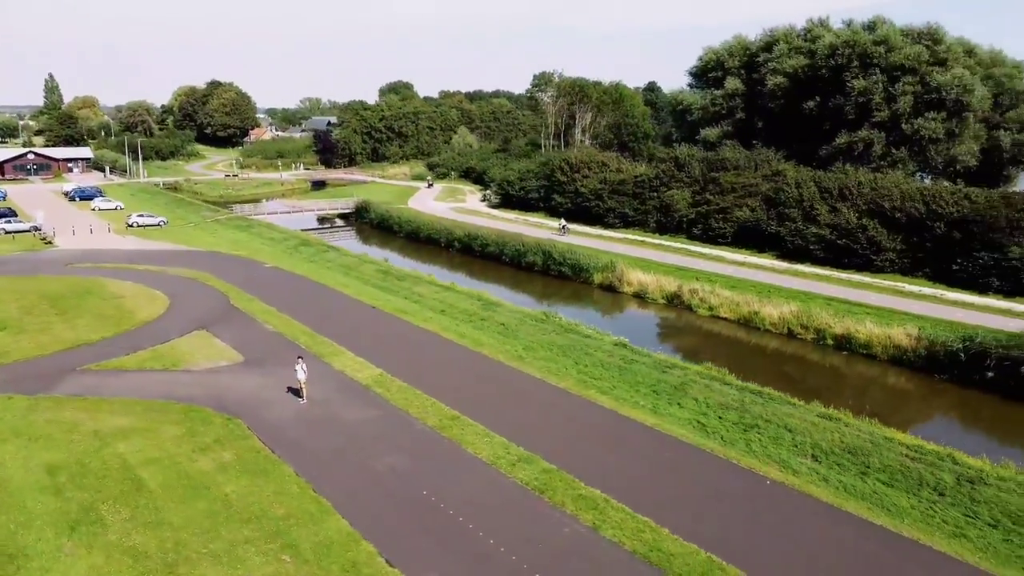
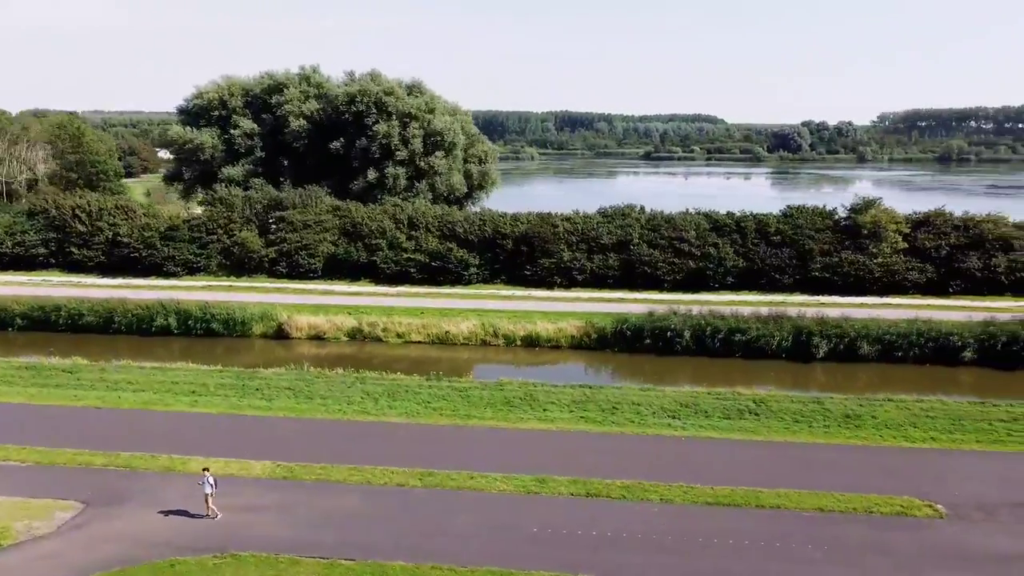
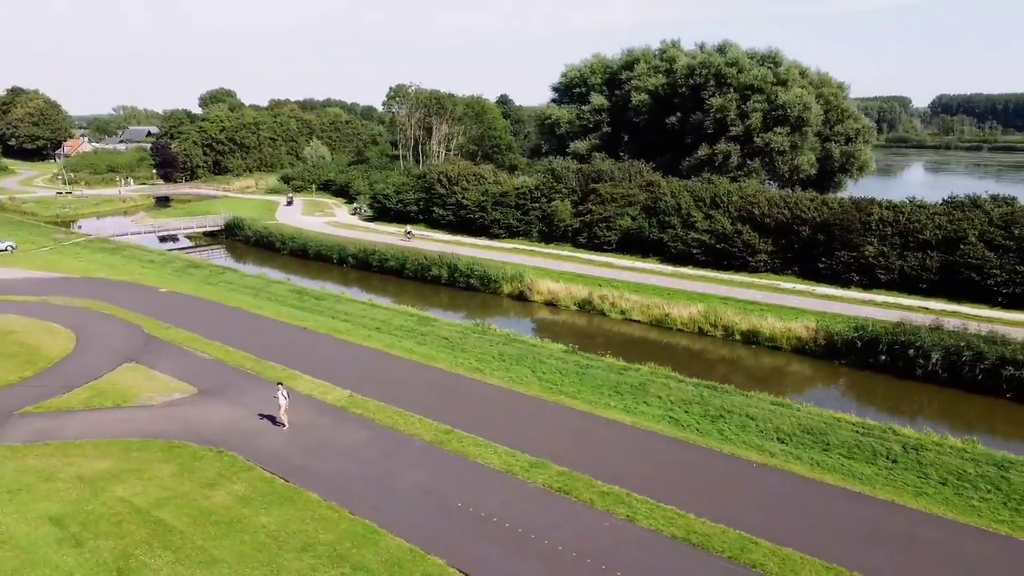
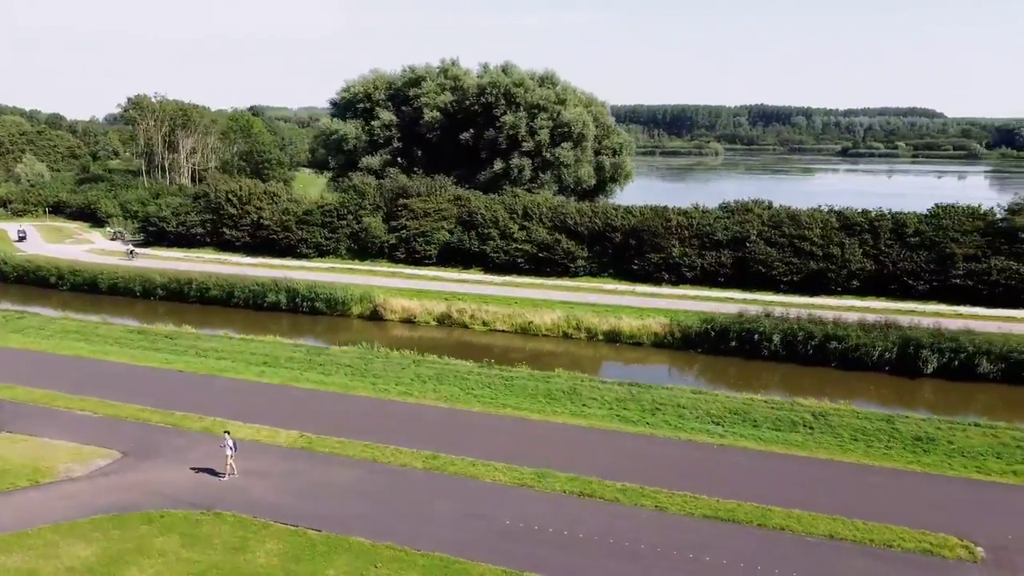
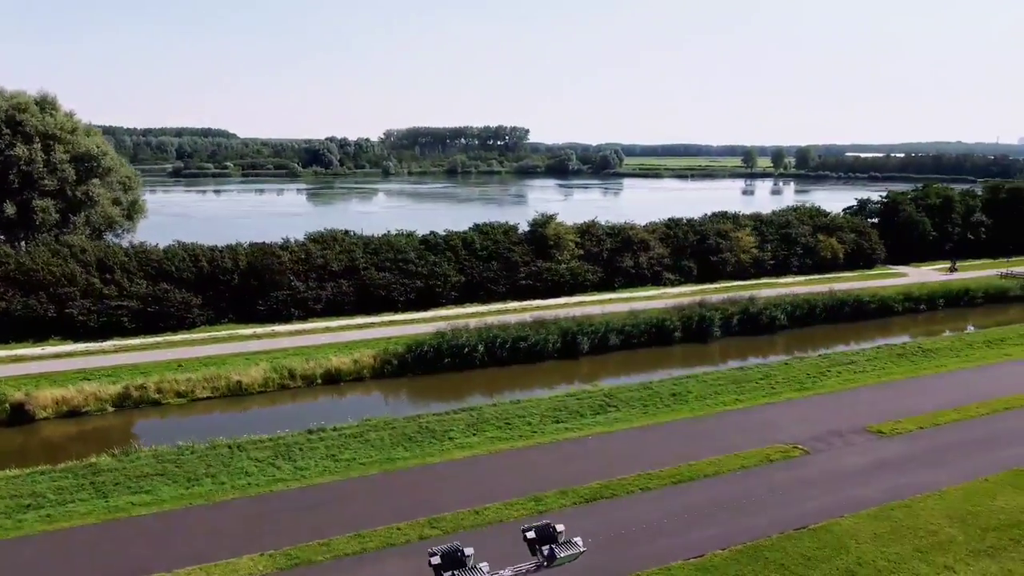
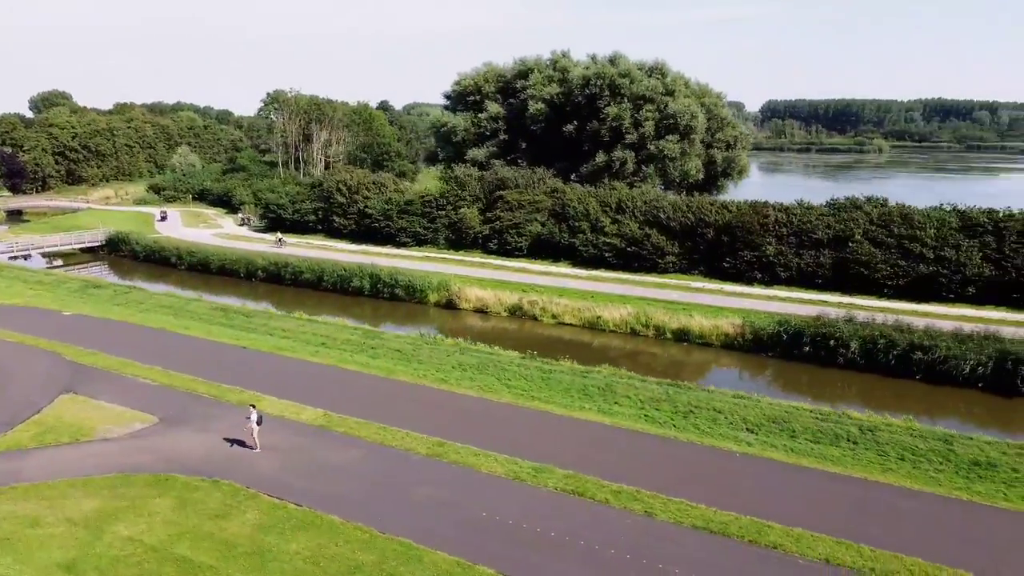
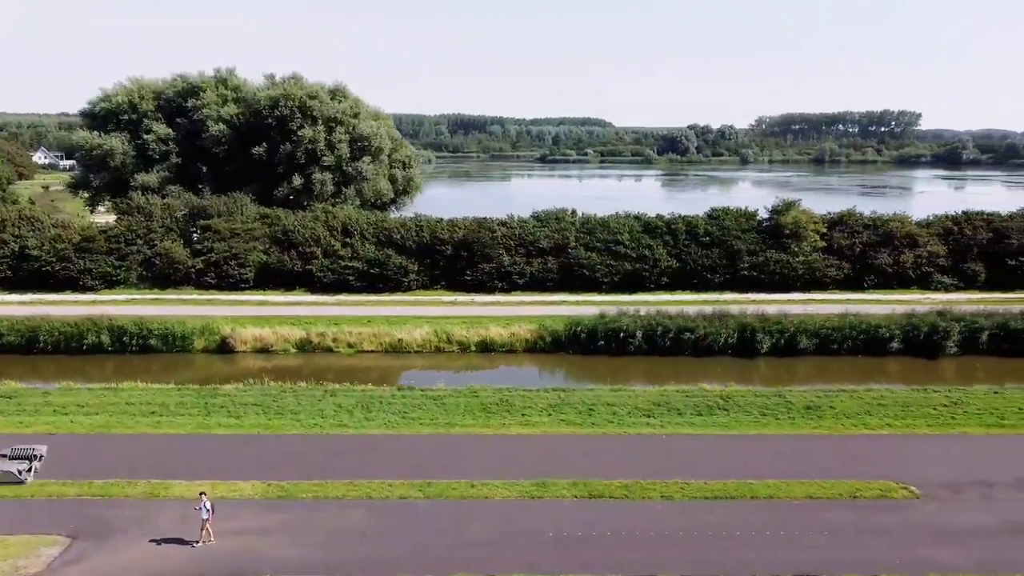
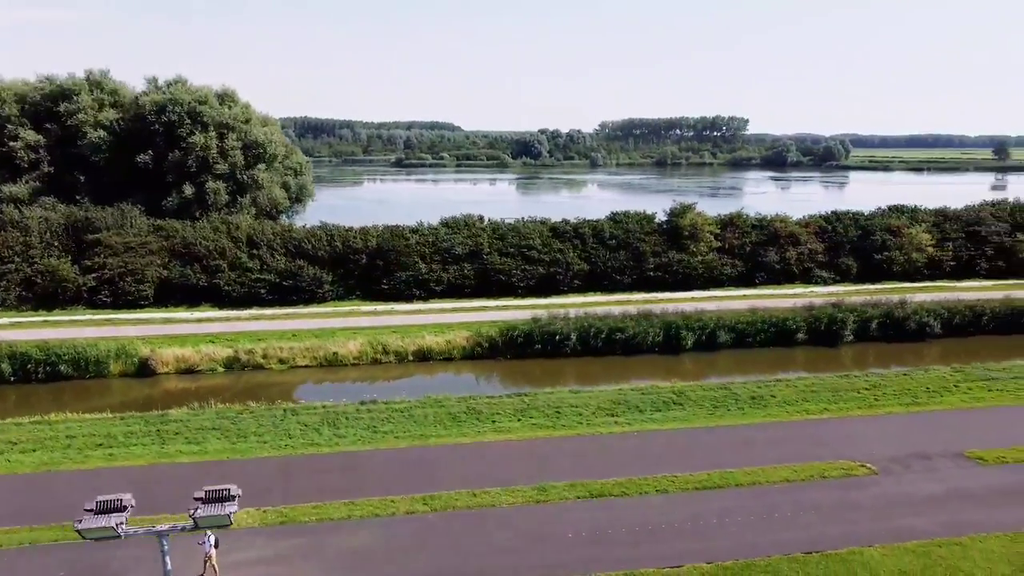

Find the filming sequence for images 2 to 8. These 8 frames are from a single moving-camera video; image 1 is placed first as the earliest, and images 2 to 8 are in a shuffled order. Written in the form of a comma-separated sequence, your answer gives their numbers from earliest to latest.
3, 6, 4, 2, 7, 8, 5
